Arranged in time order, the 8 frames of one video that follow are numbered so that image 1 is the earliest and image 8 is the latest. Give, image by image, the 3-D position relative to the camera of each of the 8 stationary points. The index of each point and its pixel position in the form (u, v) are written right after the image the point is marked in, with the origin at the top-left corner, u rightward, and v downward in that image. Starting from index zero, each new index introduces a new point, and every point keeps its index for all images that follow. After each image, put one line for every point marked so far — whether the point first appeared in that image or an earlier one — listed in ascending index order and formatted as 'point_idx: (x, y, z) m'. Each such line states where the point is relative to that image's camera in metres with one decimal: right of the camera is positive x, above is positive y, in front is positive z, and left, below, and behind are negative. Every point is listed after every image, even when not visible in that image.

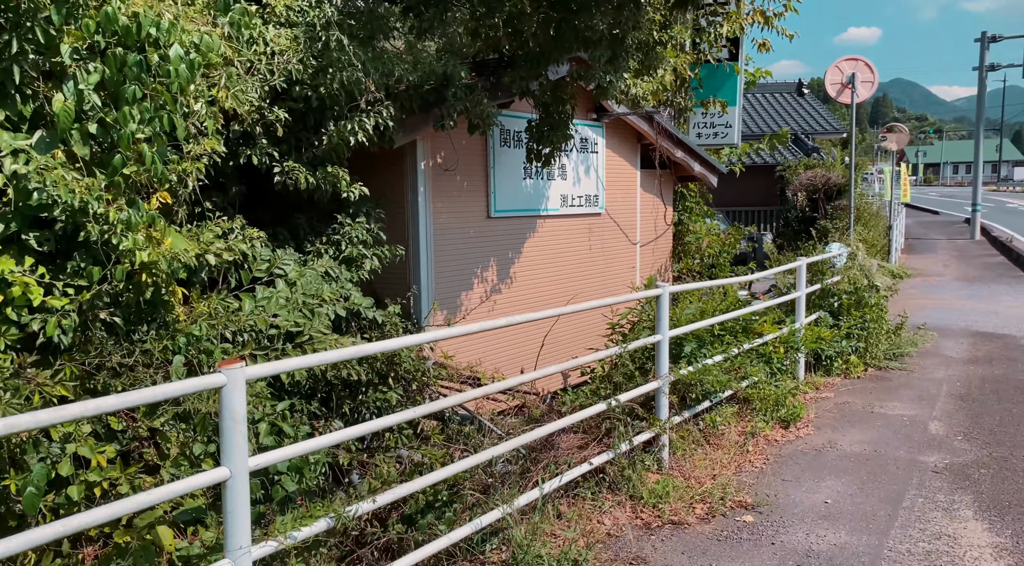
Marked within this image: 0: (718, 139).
0: (+2.3, +1.6, +8.3) m
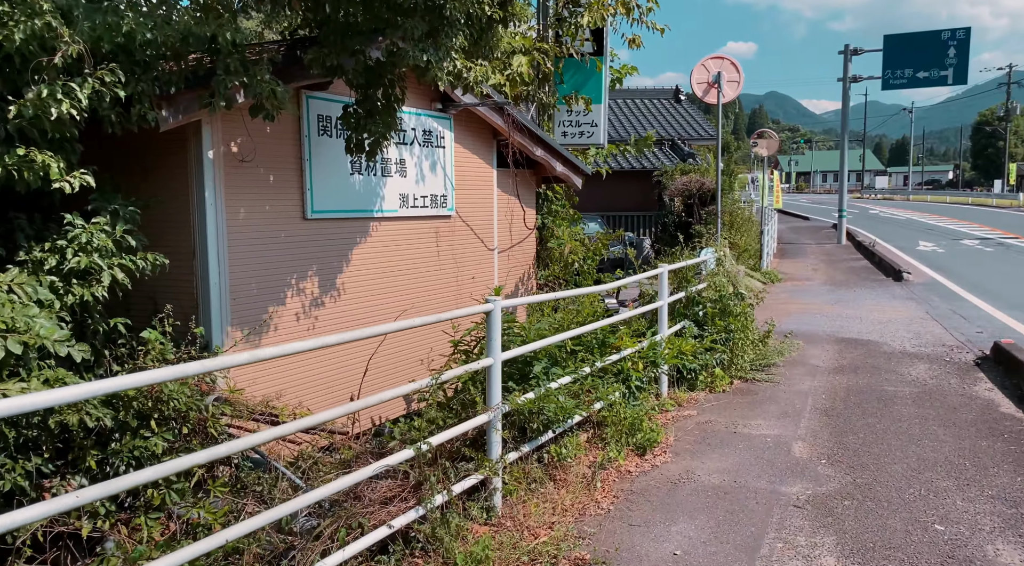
0: (+0.8, +1.5, +7.8) m
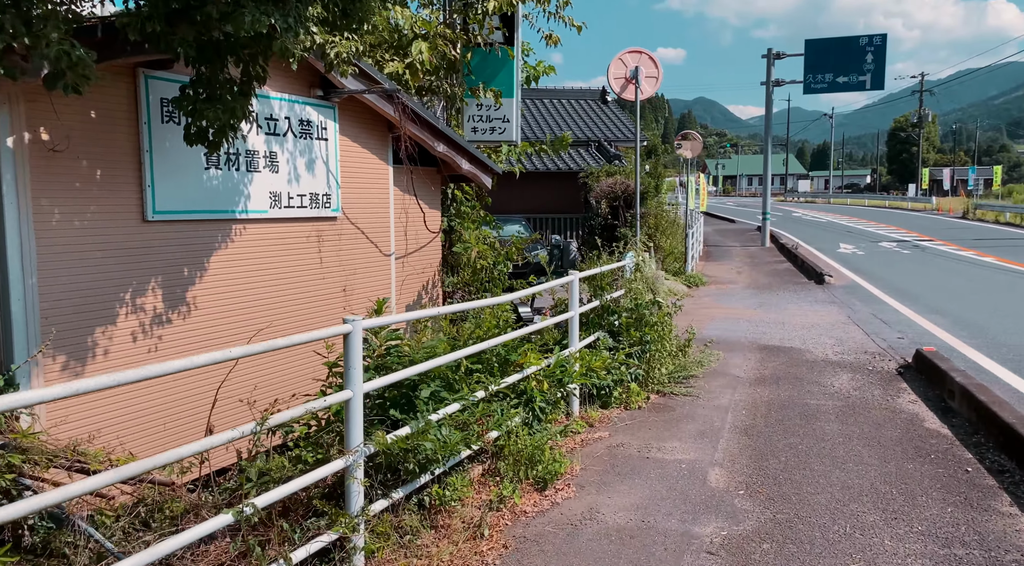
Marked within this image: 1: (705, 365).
0: (-0.2, +1.4, +7.2) m
1: (+1.8, -0.8, +6.9) m
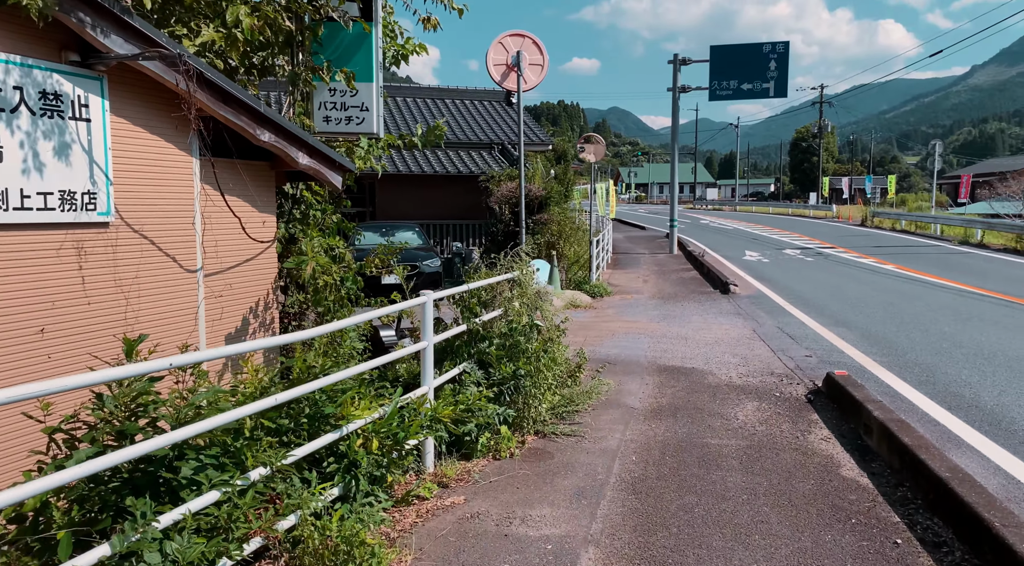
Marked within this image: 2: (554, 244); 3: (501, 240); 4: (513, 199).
0: (-1.3, +1.3, +6.1) m
1: (+0.7, -0.9, +6.0) m
2: (+0.8, +0.8, +14.7) m
3: (-0.2, +0.8, +15.0) m
4: (+0.1, +1.7, +14.6) m
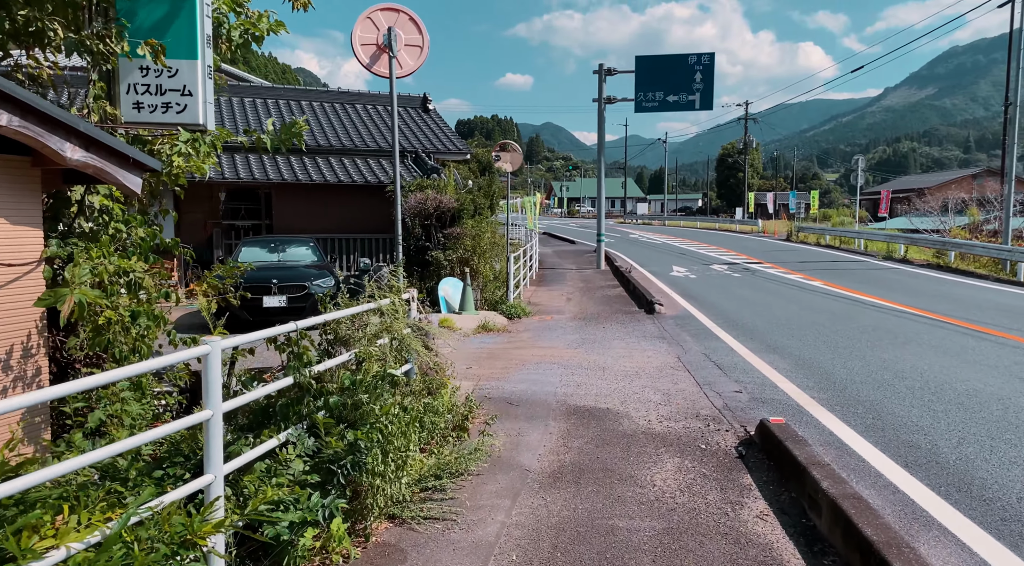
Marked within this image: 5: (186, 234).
0: (-2.2, +1.1, +4.8) m
1: (-0.2, -1.1, +4.8) m
2: (-0.8, +0.4, +13.5) m
3: (-1.8, +0.4, +13.7) m
4: (-1.6, +1.3, +13.4) m
5: (-6.8, +1.0, +15.4) m
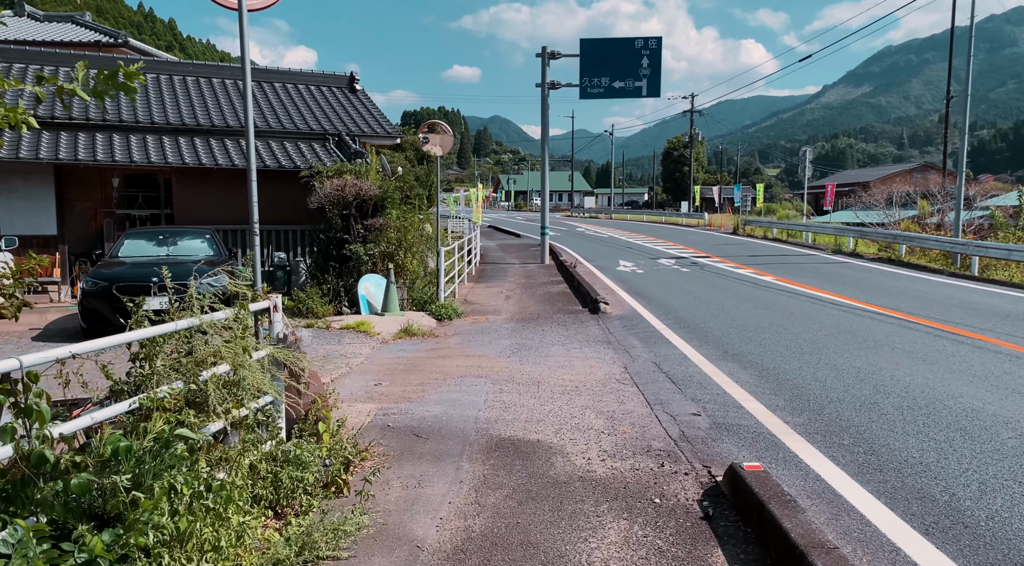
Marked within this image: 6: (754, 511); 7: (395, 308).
0: (-2.8, +1.0, +3.3) m
1: (-0.7, -1.1, +3.4) m
2: (-2.0, +0.4, +12.0) m
3: (-3.0, +0.4, +12.2) m
4: (-2.7, +1.4, +11.9) m
5: (-8.0, +1.0, +13.6) m
6: (+1.1, -1.1, +3.5) m
7: (-1.8, -0.4, +11.4) m
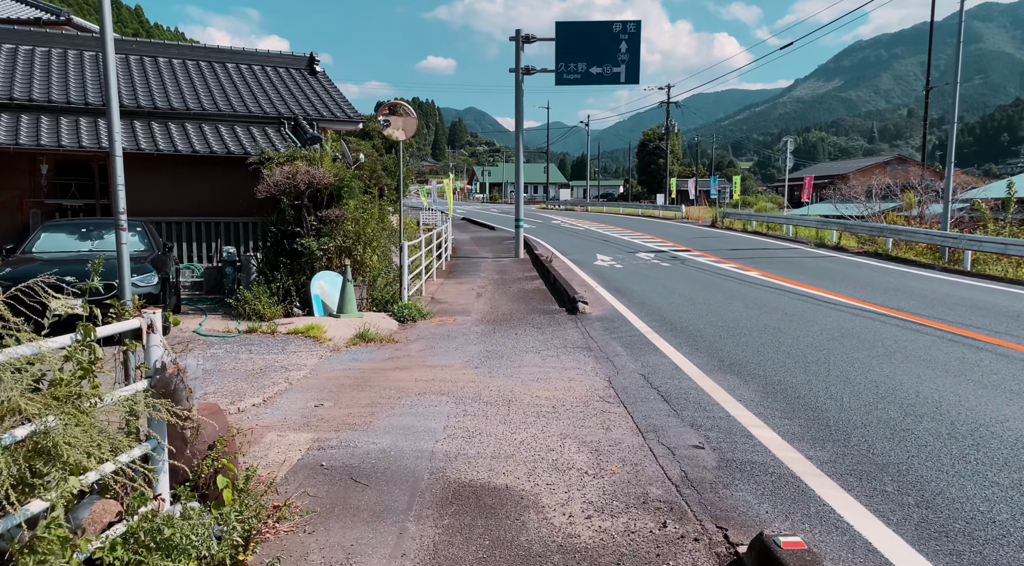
0: (-2.9, +1.0, +2.1) m
1: (-0.9, -1.2, +2.4) m
2: (-2.4, +0.5, +10.9) m
3: (-3.4, +0.5, +11.1) m
4: (-3.1, +1.4, +10.7) m
5: (-8.5, +1.1, +12.2) m
6: (+1.0, -1.1, +2.5) m
7: (-2.2, -0.4, +10.3) m
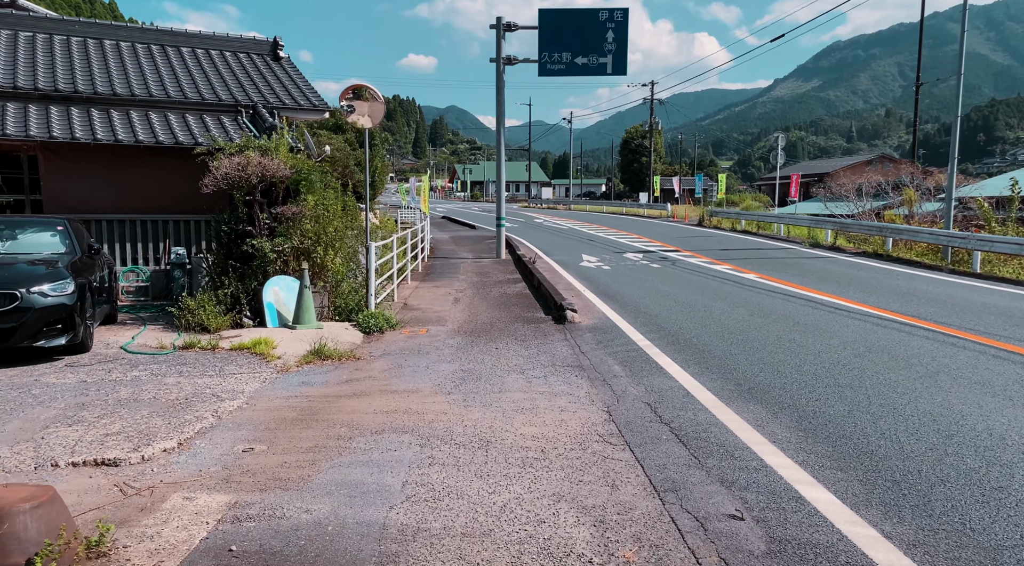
0: (-2.9, +0.9, +0.9) m
1: (-0.9, -1.3, +1.2) m
2: (-2.7, +0.4, +9.7) m
3: (-3.7, +0.4, +9.8) m
4: (-3.4, +1.3, +9.5) m
5: (-8.8, +1.0, +10.8) m
6: (+0.9, -1.2, +1.4) m
7: (-2.5, -0.4, +9.1) m
